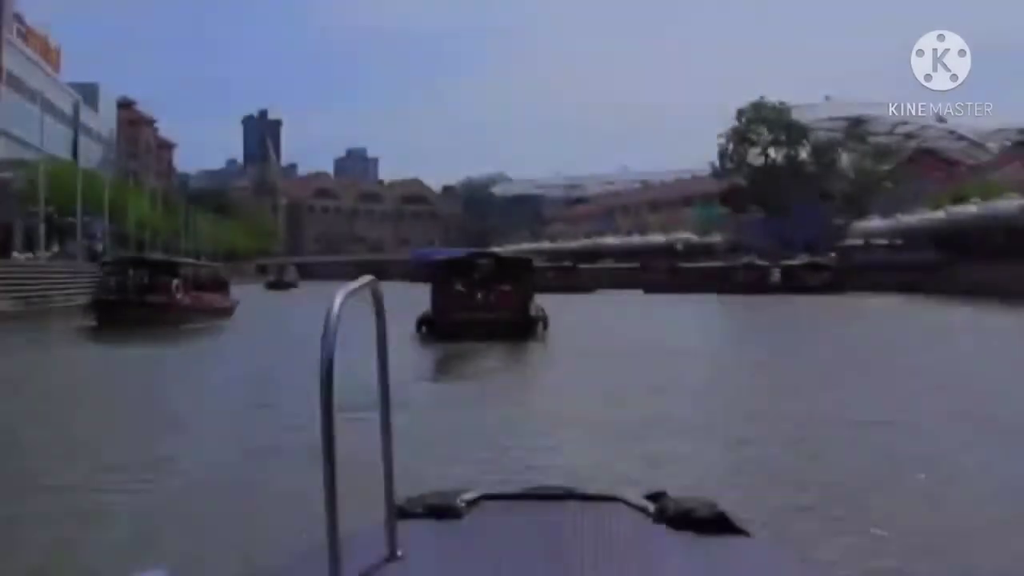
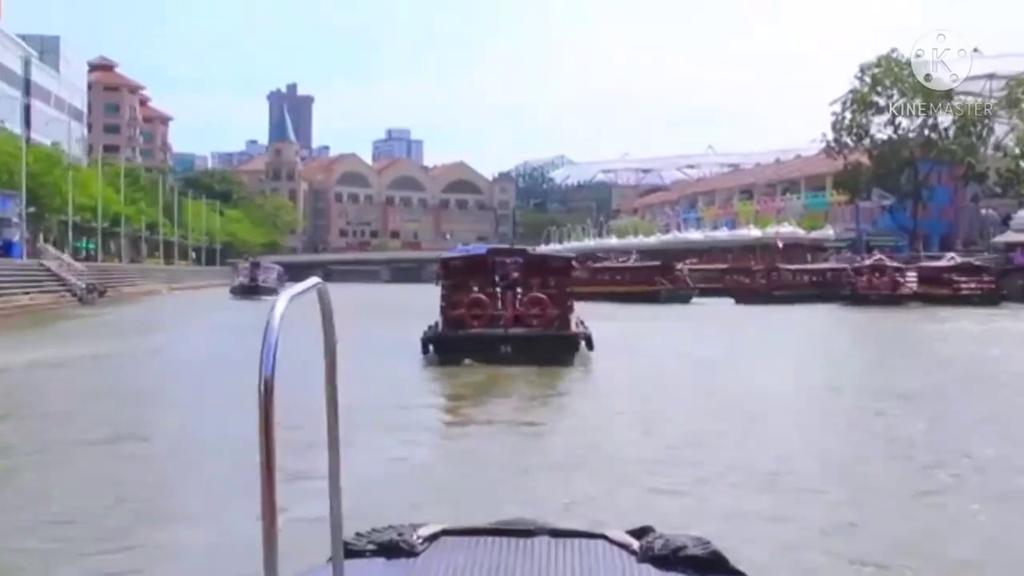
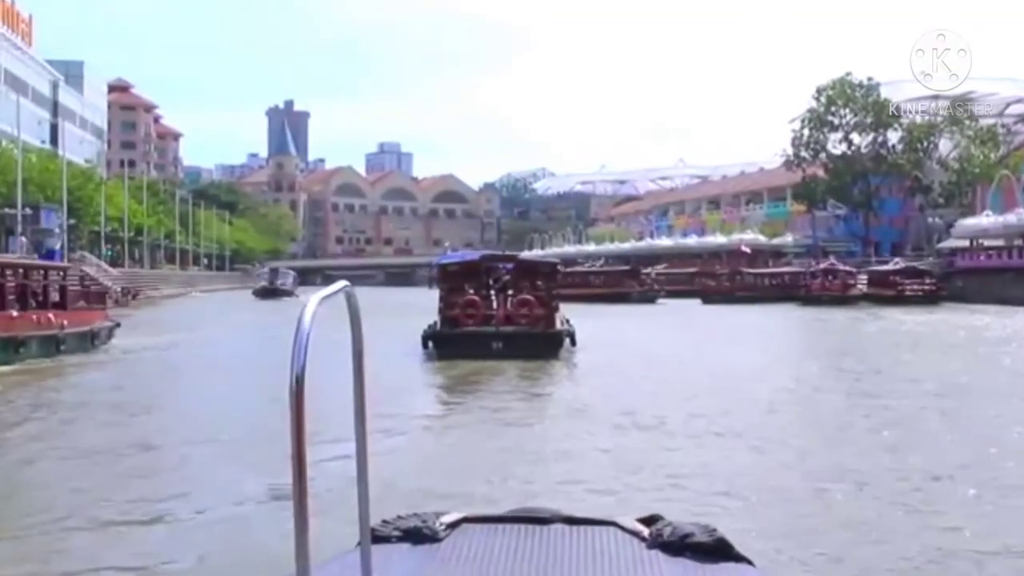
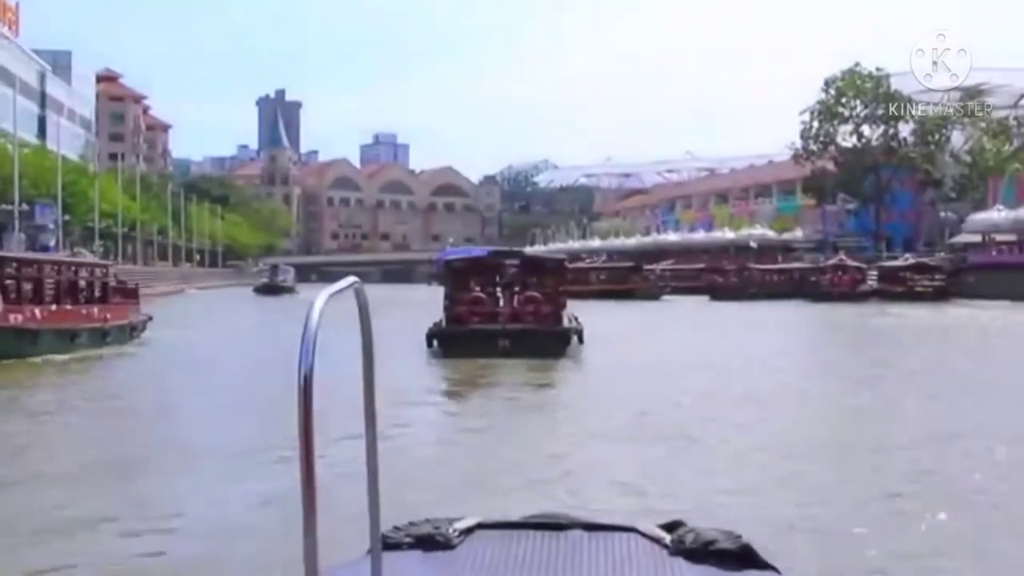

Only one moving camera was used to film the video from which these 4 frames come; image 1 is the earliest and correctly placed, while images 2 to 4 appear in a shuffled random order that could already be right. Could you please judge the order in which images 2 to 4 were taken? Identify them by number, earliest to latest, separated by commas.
4, 2, 3
